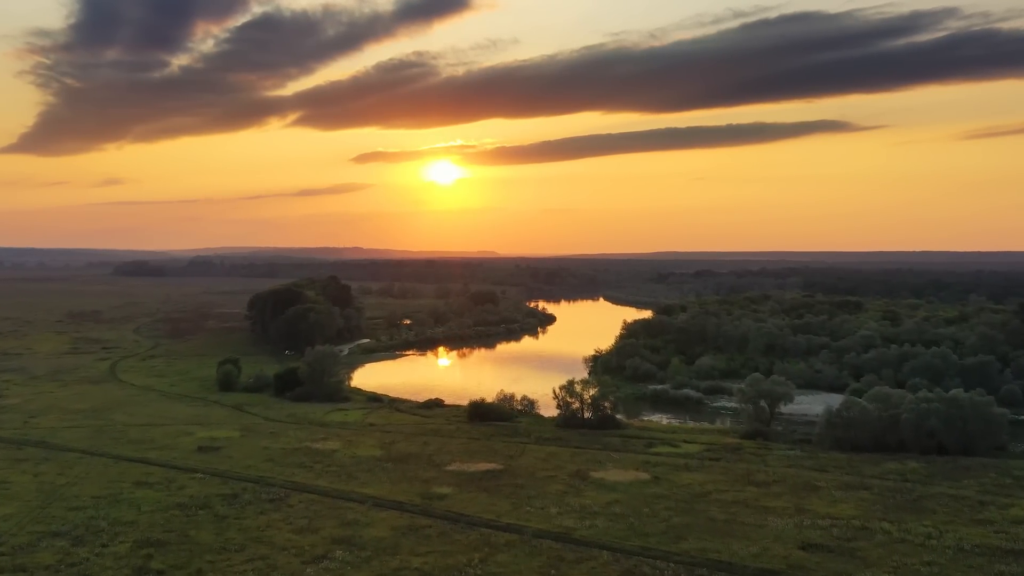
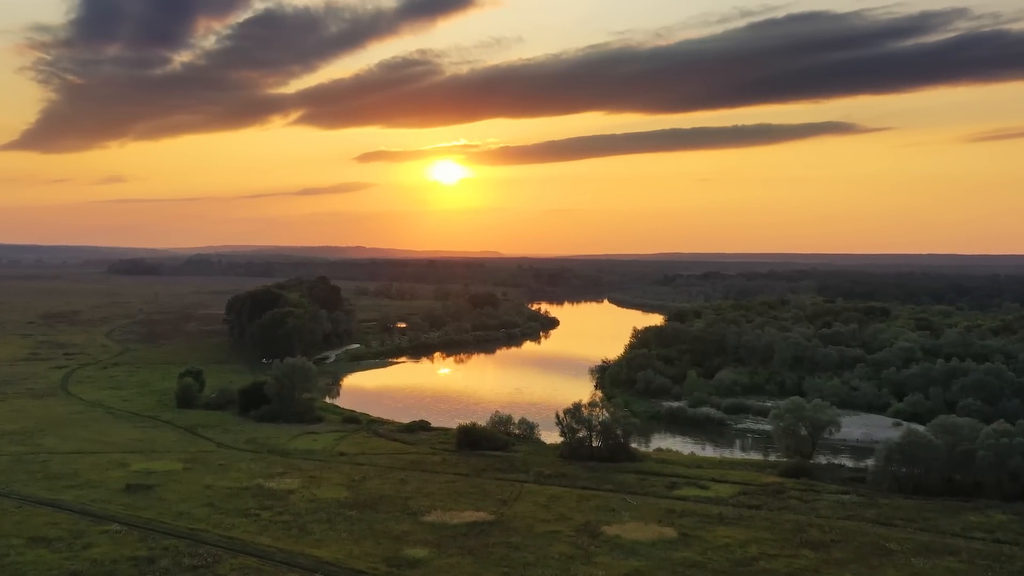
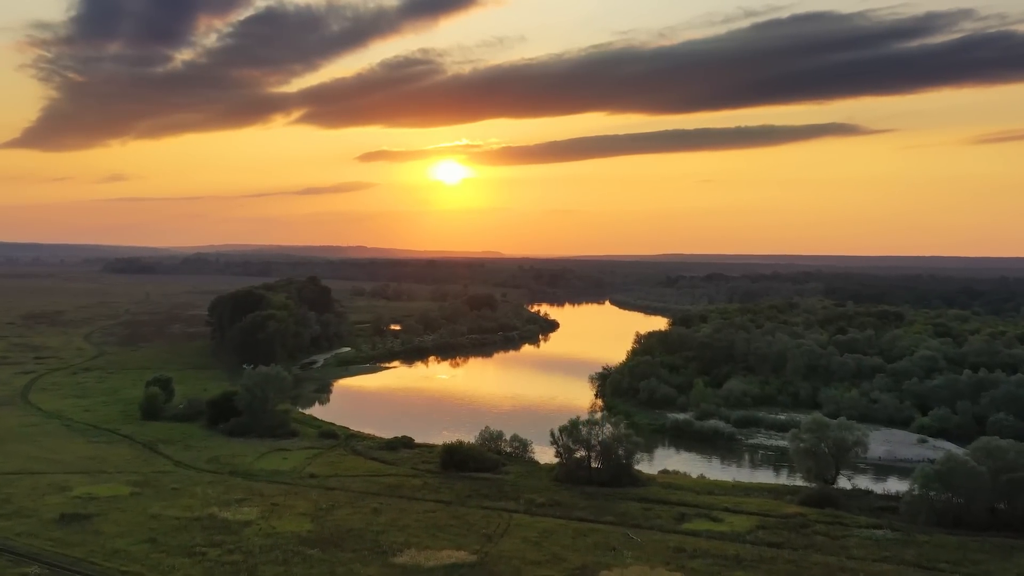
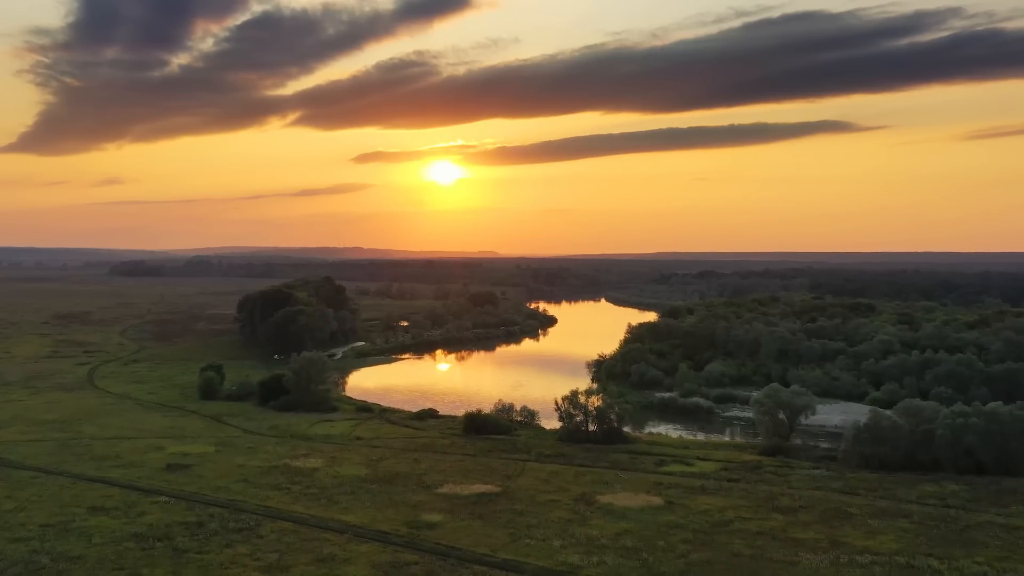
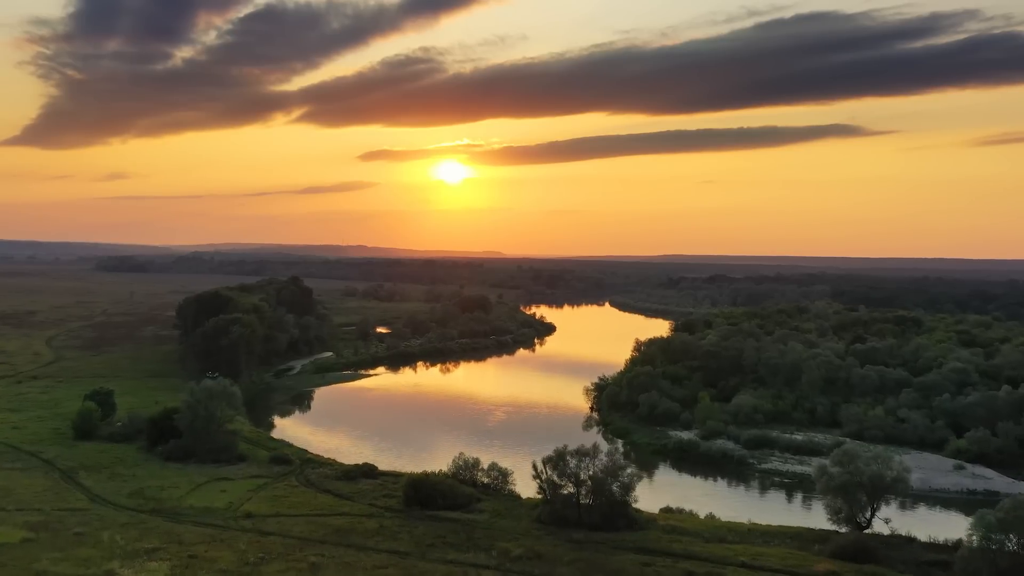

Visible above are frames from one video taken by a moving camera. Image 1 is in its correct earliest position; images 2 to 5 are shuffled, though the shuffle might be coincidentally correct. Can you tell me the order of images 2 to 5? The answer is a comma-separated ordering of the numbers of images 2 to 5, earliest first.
4, 2, 3, 5
